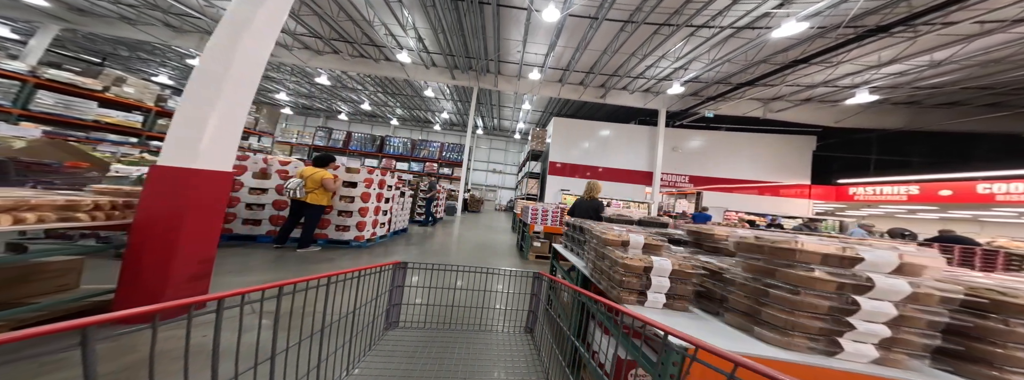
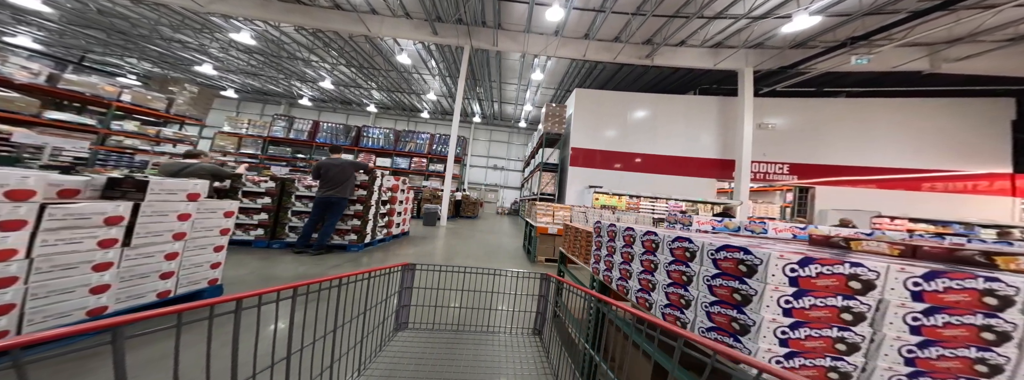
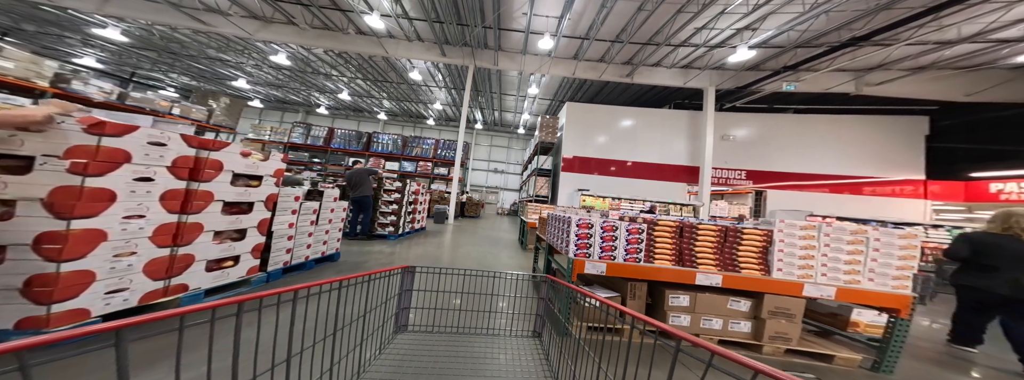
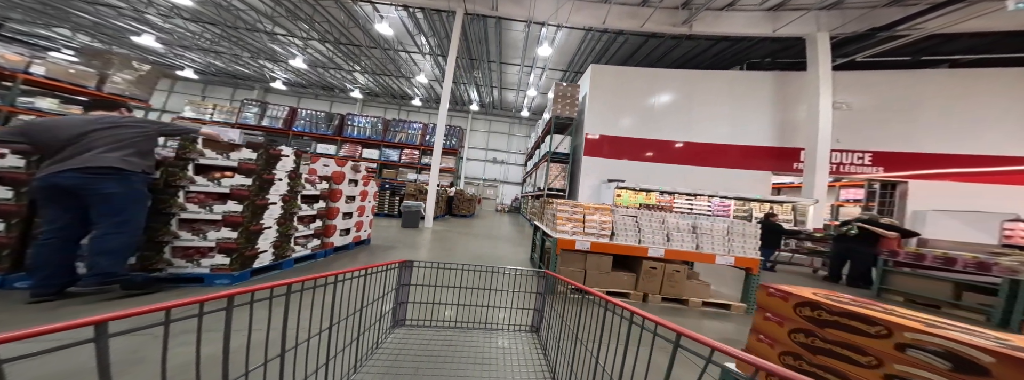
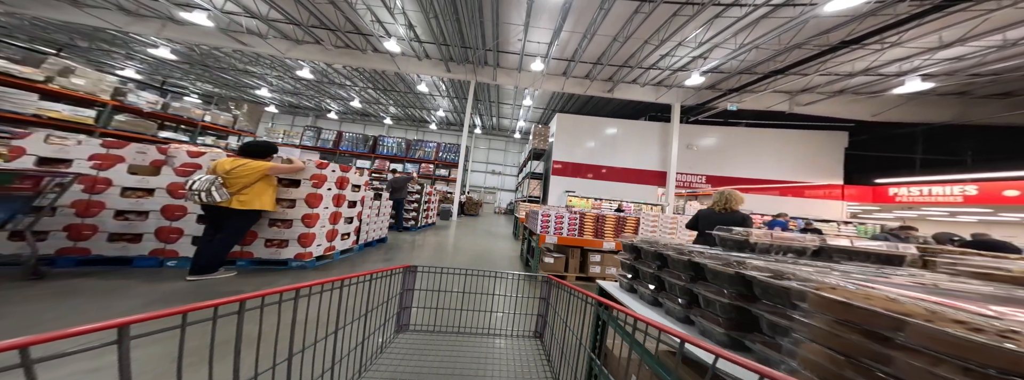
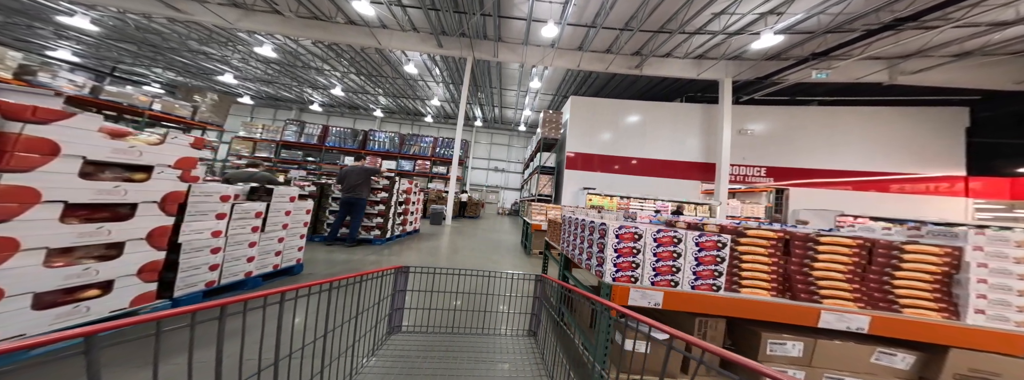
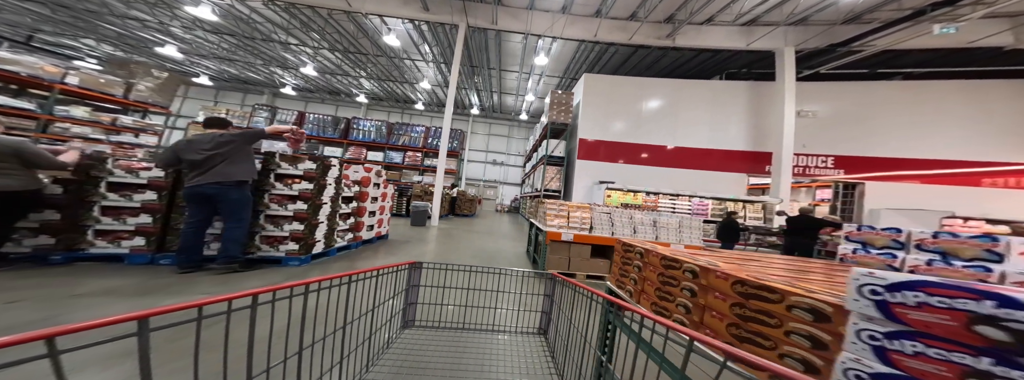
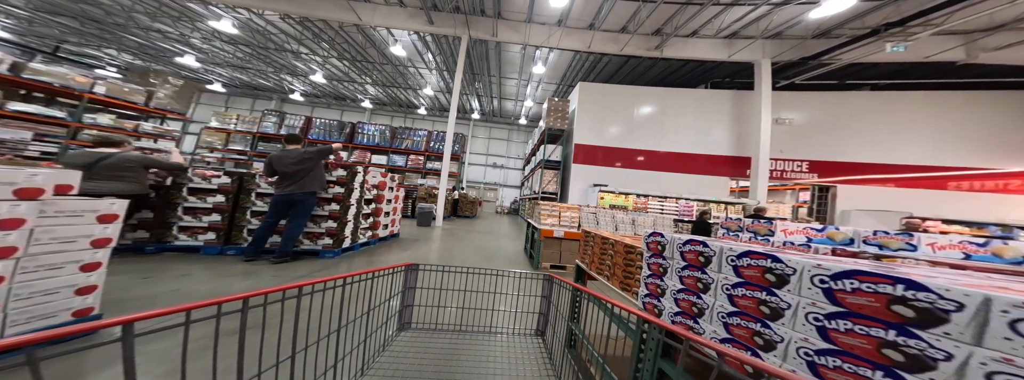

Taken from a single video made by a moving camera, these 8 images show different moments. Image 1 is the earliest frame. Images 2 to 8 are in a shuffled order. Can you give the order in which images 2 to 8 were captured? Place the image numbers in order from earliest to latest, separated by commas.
5, 3, 6, 2, 8, 7, 4
